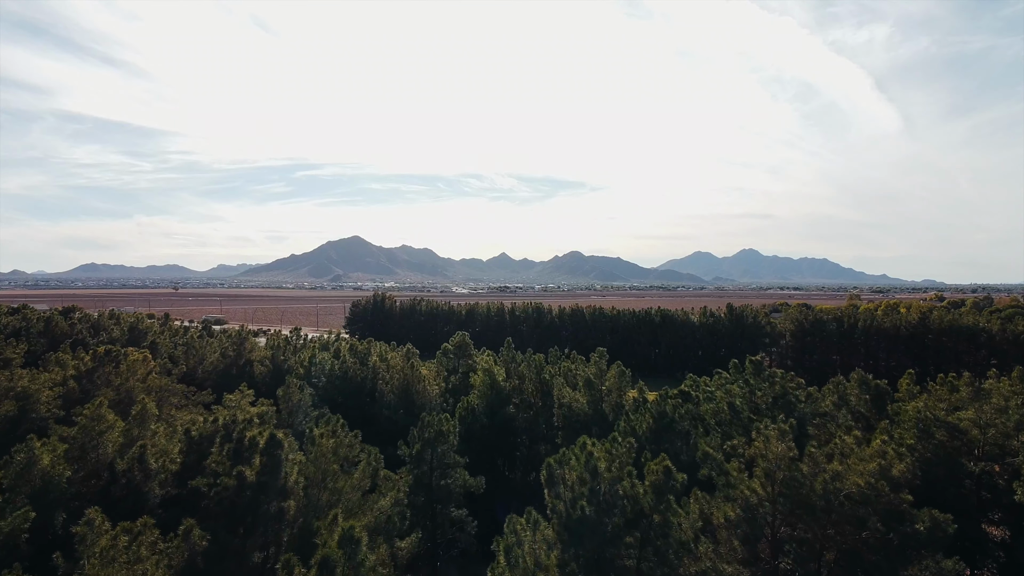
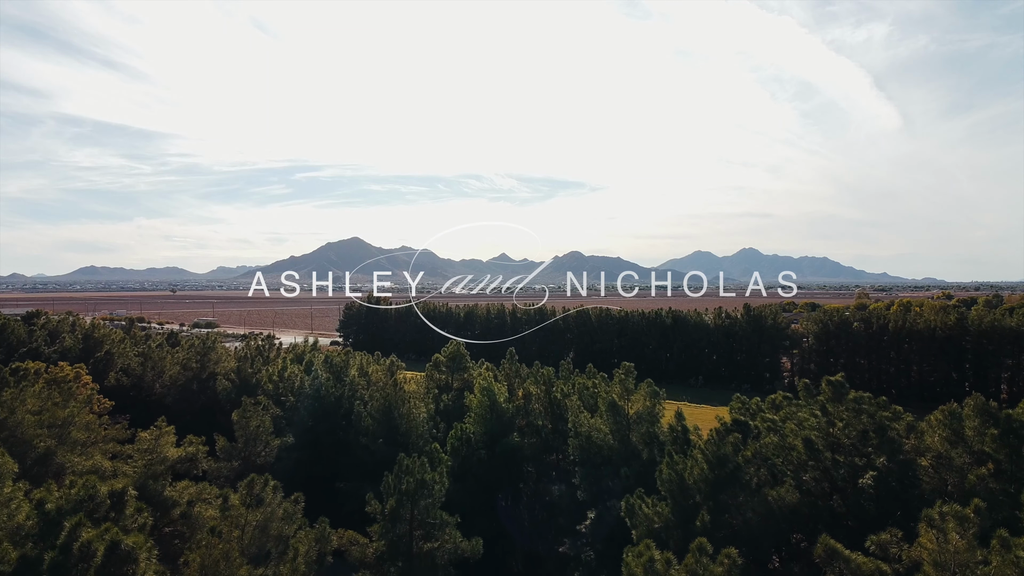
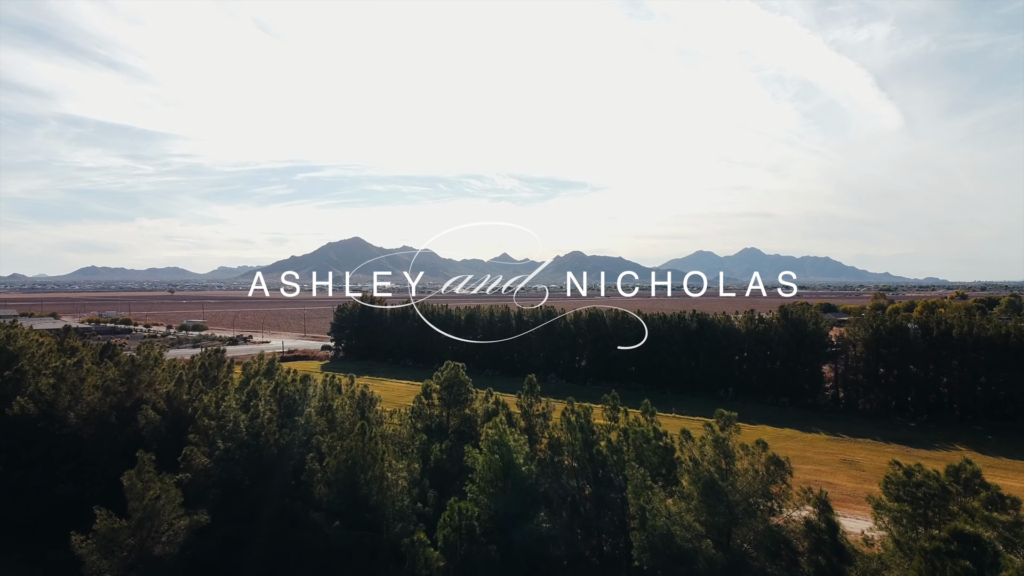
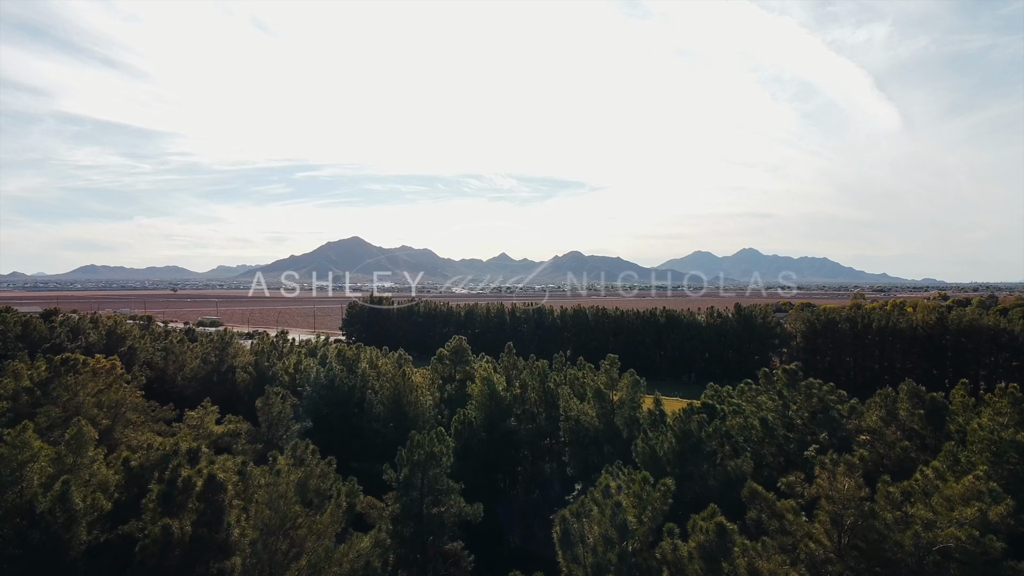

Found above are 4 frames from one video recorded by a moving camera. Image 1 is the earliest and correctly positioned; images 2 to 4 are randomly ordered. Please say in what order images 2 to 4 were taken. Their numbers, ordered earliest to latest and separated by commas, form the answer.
4, 2, 3
